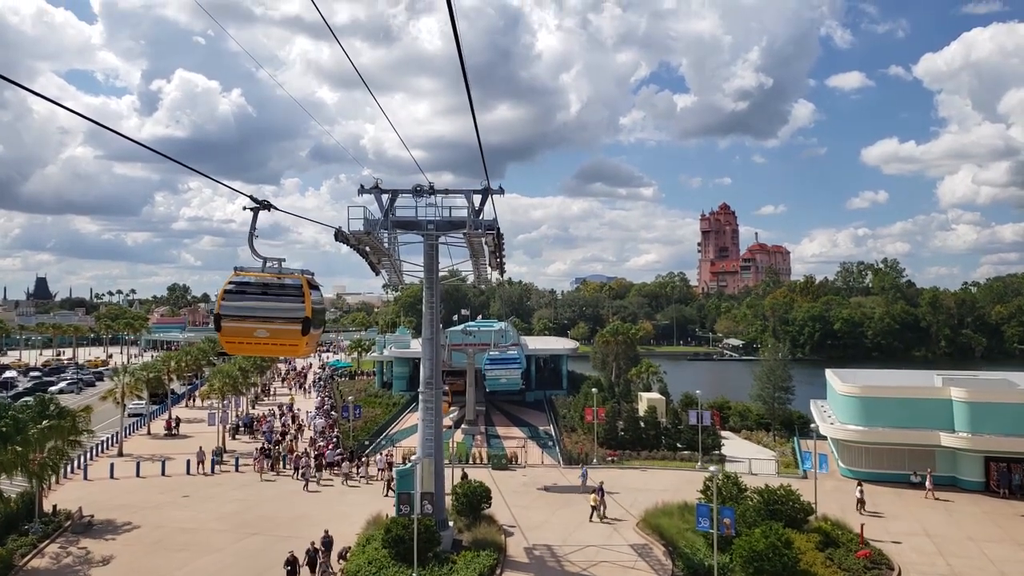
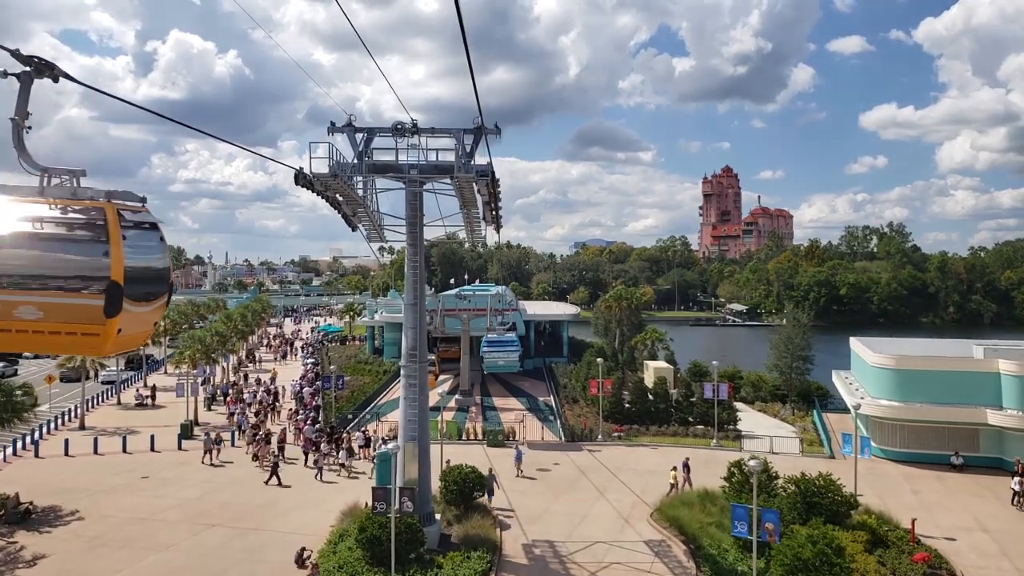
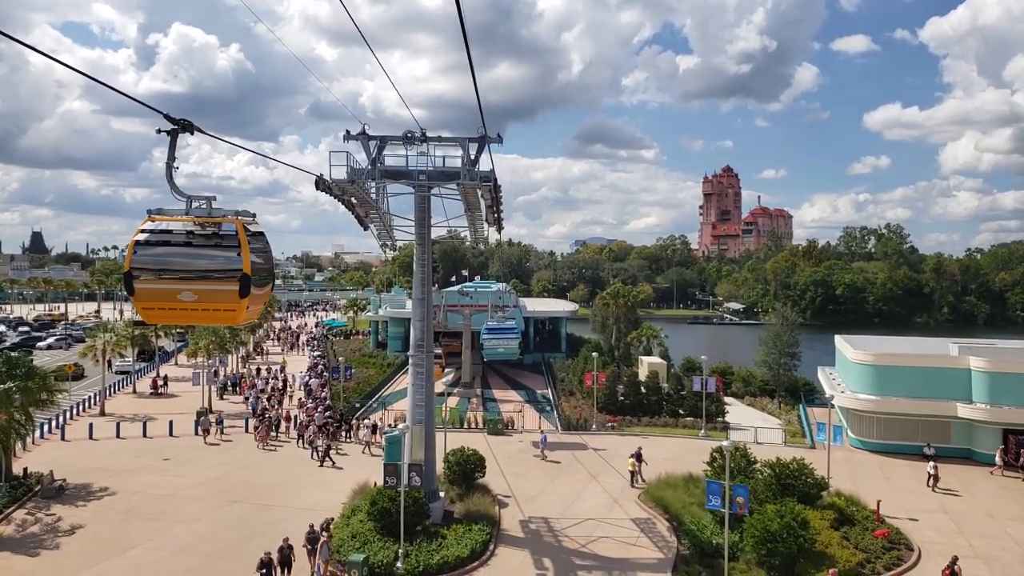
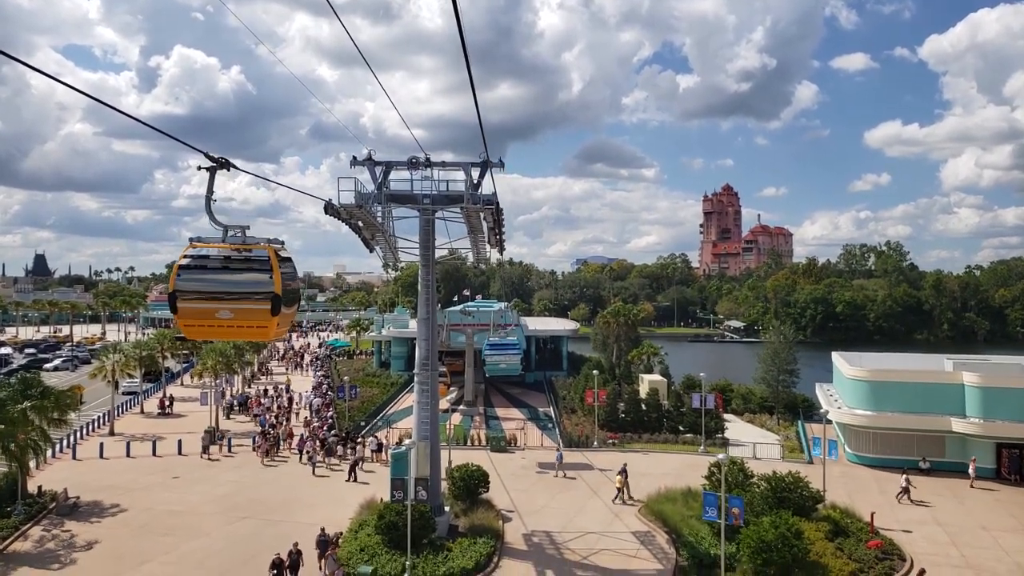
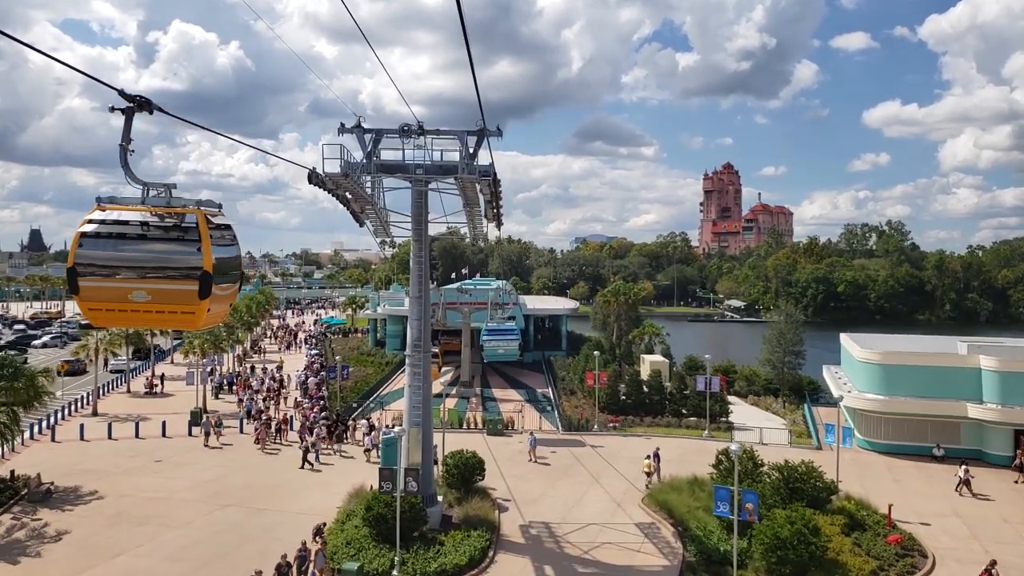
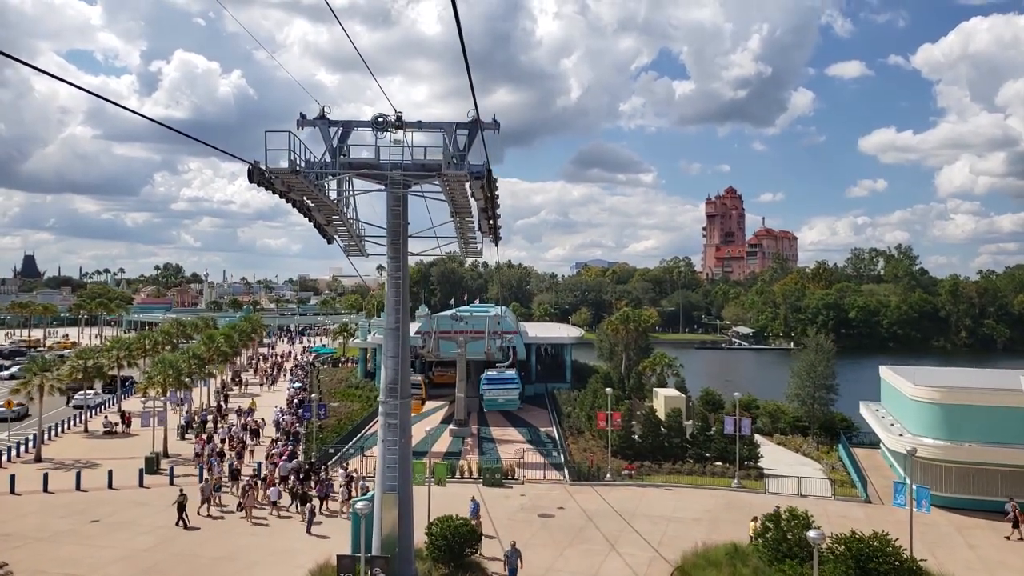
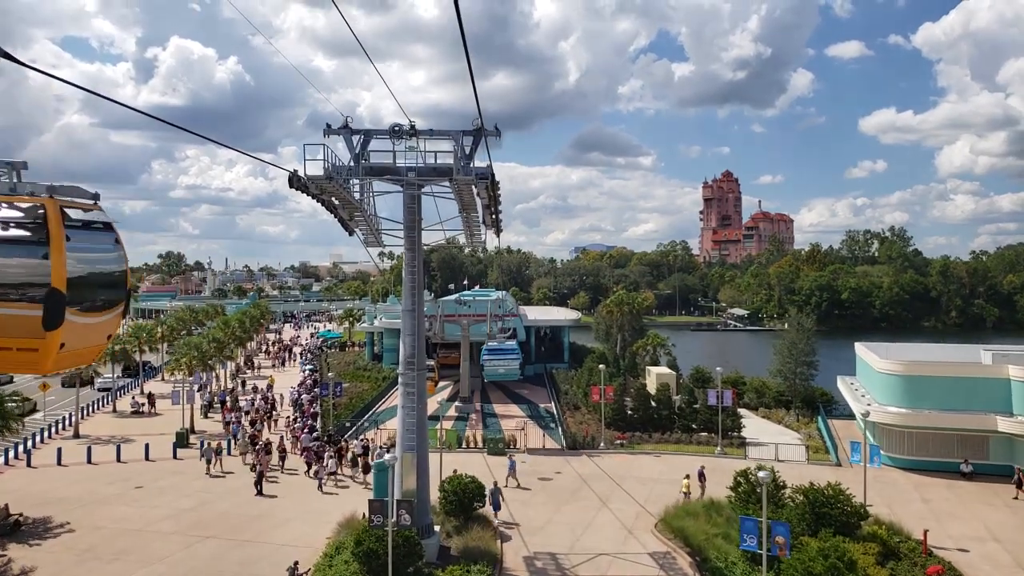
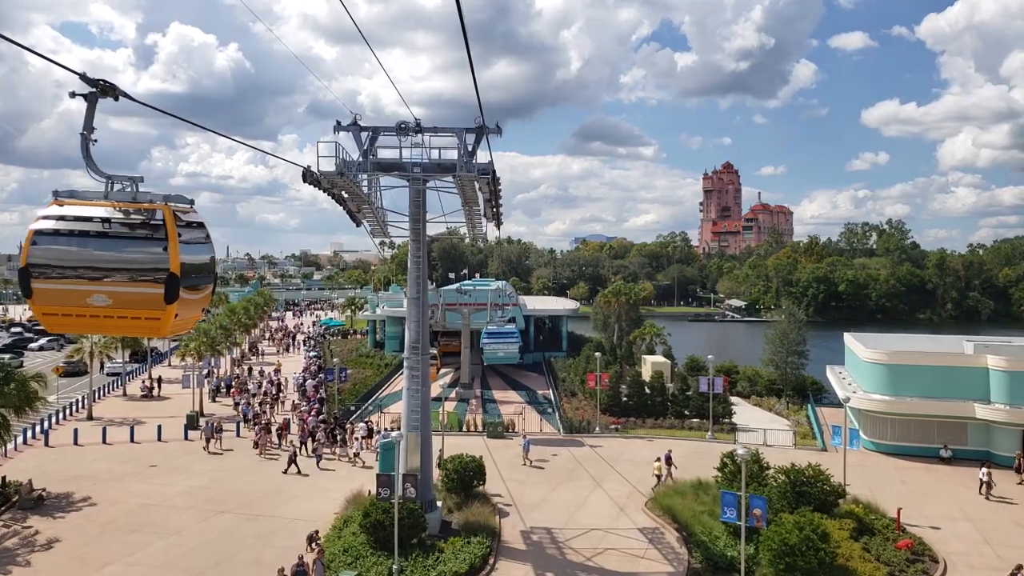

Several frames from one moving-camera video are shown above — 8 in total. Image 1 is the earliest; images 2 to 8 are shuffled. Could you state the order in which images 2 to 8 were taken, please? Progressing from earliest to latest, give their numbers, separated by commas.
4, 3, 5, 8, 2, 7, 6
